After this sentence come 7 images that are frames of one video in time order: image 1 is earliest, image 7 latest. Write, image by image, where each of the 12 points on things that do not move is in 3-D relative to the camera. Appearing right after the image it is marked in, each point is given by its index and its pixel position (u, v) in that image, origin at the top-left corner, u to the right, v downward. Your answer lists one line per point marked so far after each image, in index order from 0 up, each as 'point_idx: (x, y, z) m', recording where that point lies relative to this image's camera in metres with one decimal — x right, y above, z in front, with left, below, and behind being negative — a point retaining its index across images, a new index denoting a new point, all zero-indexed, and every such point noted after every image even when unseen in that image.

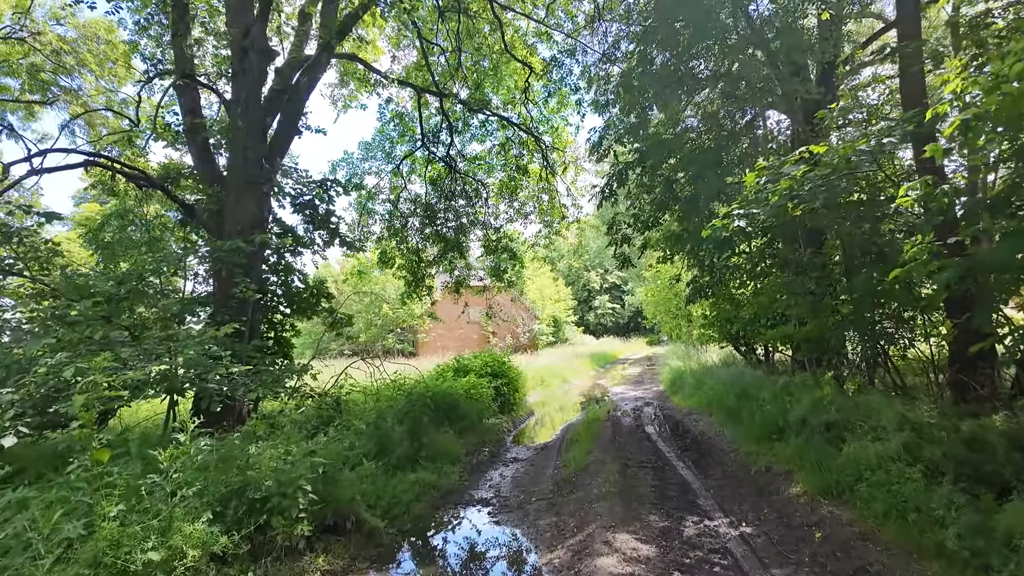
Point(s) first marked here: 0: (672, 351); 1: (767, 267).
0: (+5.0, -2.0, +17.9) m
1: (+3.4, +0.3, +7.8) m
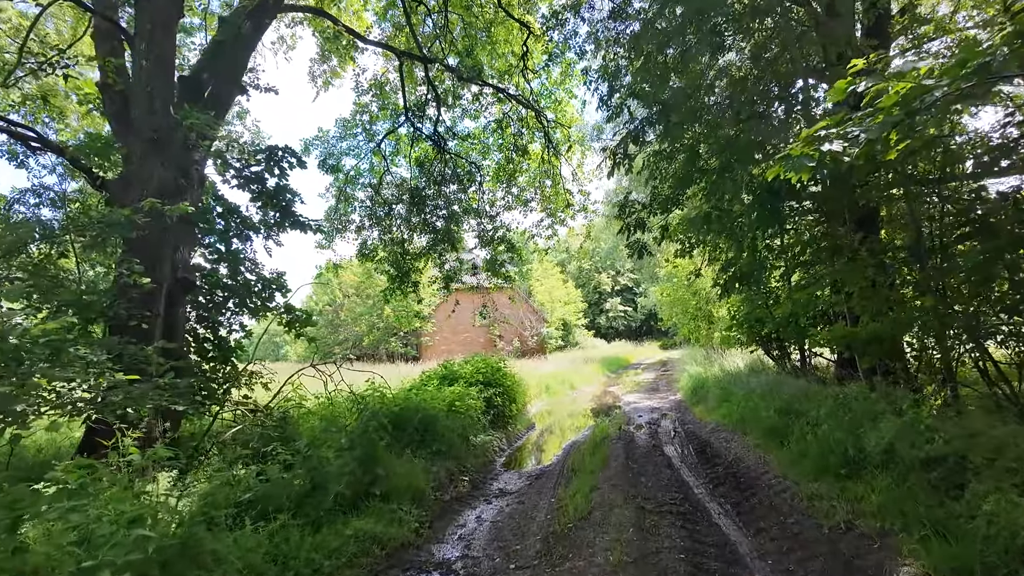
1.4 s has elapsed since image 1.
0: (+5.1, -1.9, +16.5) m
1: (+3.3, +0.4, +6.4) m
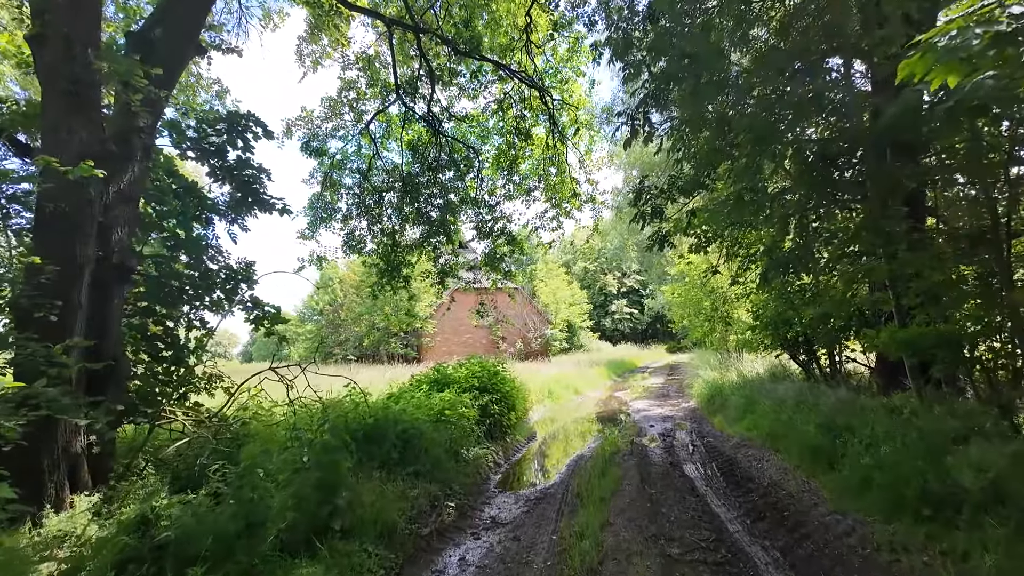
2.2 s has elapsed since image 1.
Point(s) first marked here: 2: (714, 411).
0: (+5.1, -1.9, +15.6) m
1: (+3.3, +0.4, +5.6) m
2: (+3.2, -1.9, +9.1) m
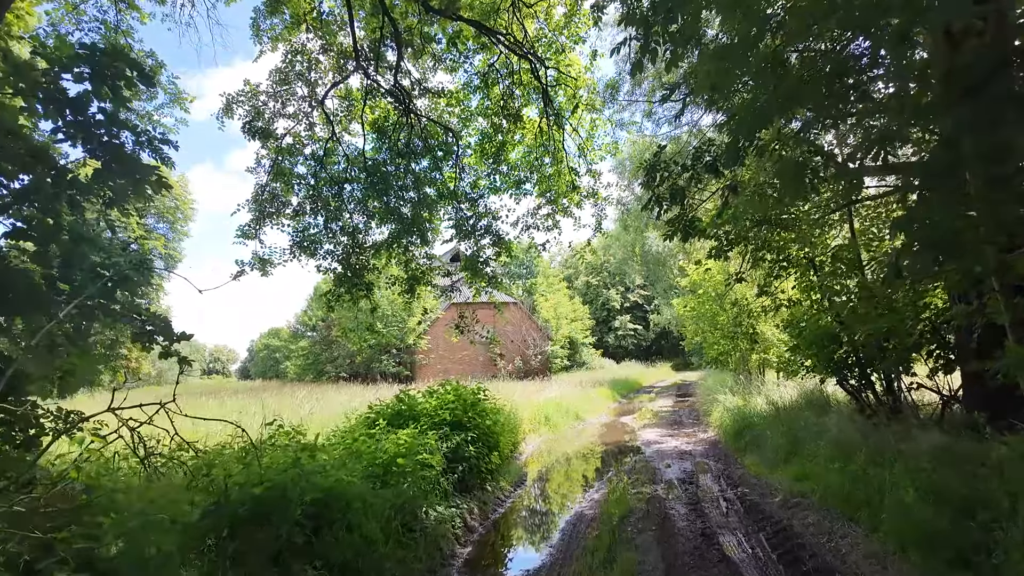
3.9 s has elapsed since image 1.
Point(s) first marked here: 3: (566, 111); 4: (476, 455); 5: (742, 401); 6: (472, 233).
0: (+5.0, -2.3, +14.0) m
1: (+3.1, +0.4, +4.0) m
2: (+3.0, -2.1, +7.5) m
3: (+0.7, +2.4, +7.8) m
4: (-0.4, -1.6, +5.7) m
5: (+3.9, -1.9, +9.8) m
6: (-0.5, +0.7, +7.6) m
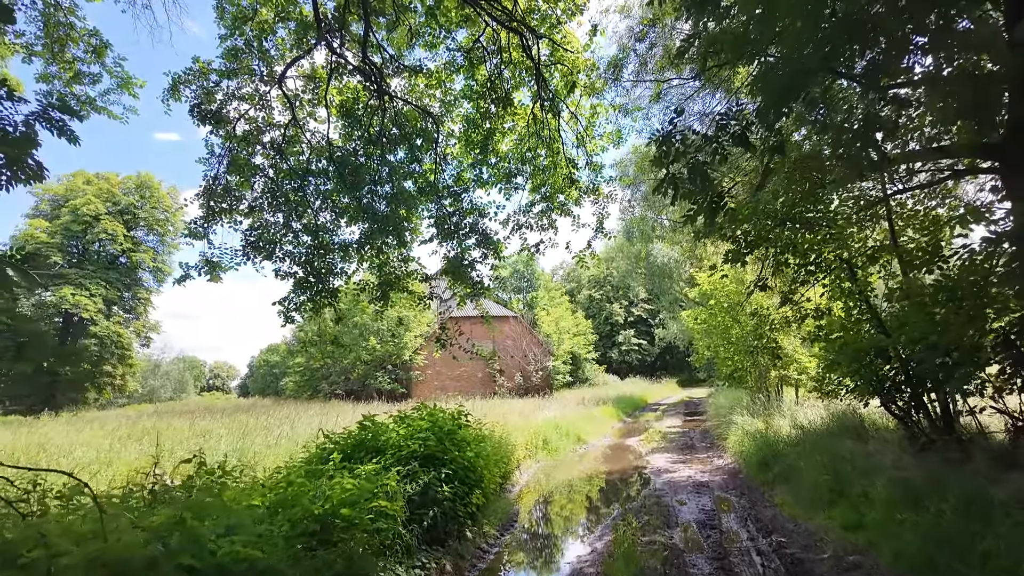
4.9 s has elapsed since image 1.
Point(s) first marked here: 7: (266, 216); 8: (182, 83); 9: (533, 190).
0: (+4.9, -2.5, +13.0) m
1: (+3.0, +0.4, +3.1) m
2: (+2.9, -2.2, +6.5) m
3: (+0.6, +2.3, +6.9) m
4: (-0.5, -1.7, +4.7) m
5: (+3.8, -2.1, +8.7) m
6: (-0.7, +0.6, +6.7) m
7: (-2.7, +0.8, +6.3) m
8: (-3.5, +2.2, +6.2) m
9: (+0.3, +1.2, +7.1) m
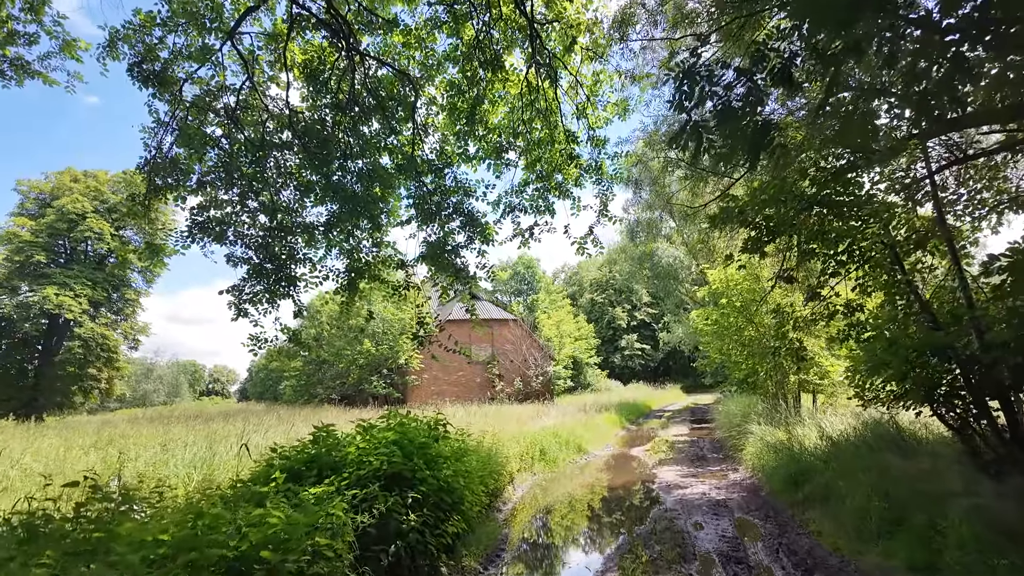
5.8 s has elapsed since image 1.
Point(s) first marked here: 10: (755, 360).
0: (+4.8, -2.5, +12.1) m
1: (+2.9, +0.5, +2.2) m
2: (+2.8, -2.1, +5.6) m
3: (+0.5, +2.4, +6.0) m
4: (-0.6, -1.6, +3.8) m
5: (+3.7, -2.0, +7.8) m
6: (-0.8, +0.8, +5.8) m
7: (-2.8, +0.9, +5.5) m
8: (-3.6, +2.3, +5.4) m
9: (+0.2, +1.3, +6.3) m
10: (+4.0, -1.2, +9.6) m
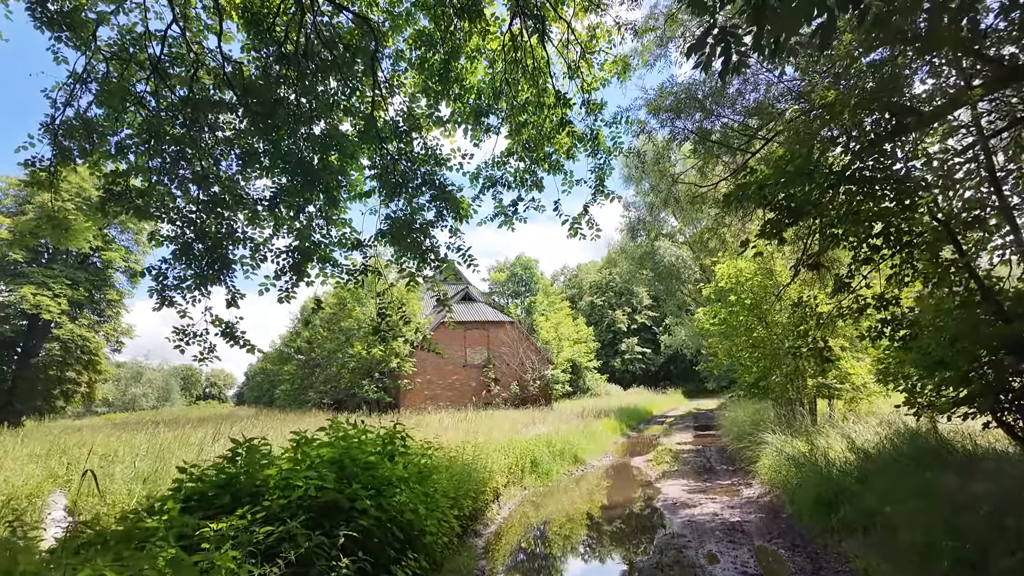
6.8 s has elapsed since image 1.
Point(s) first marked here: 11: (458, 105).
0: (+4.6, -2.4, +11.2) m
1: (+2.7, +0.7, +1.3) m
2: (+2.6, -2.0, +4.7) m
3: (+0.4, +2.5, +5.2) m
4: (-0.8, -1.4, +2.9) m
5: (+3.5, -1.9, +6.9) m
6: (-0.9, +0.9, +5.0) m
7: (-3.0, +1.0, +4.6) m
8: (-3.8, +2.4, +4.5) m
9: (0.0, +1.4, +5.4) m
10: (+3.9, -1.1, +8.7) m
11: (-0.5, +1.7, +5.3) m
